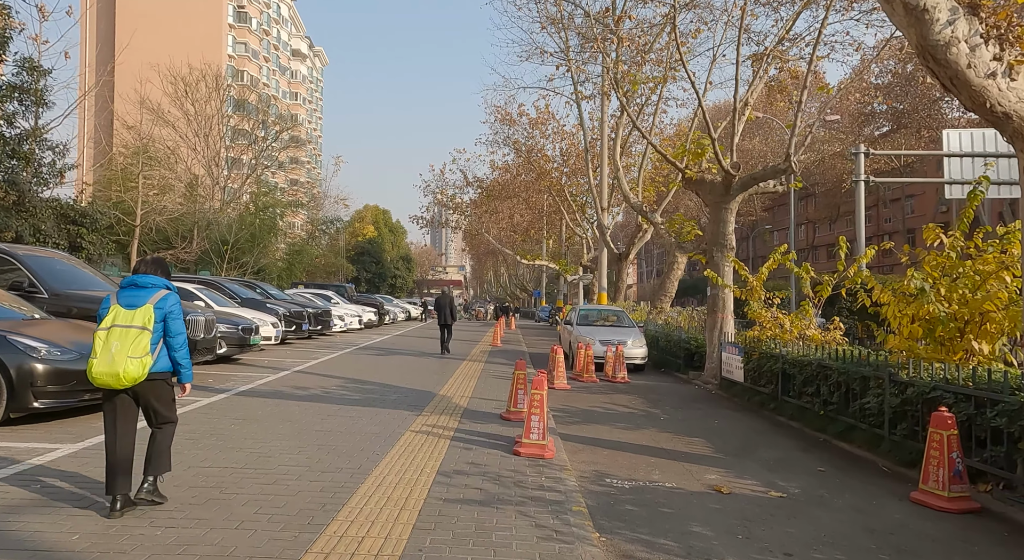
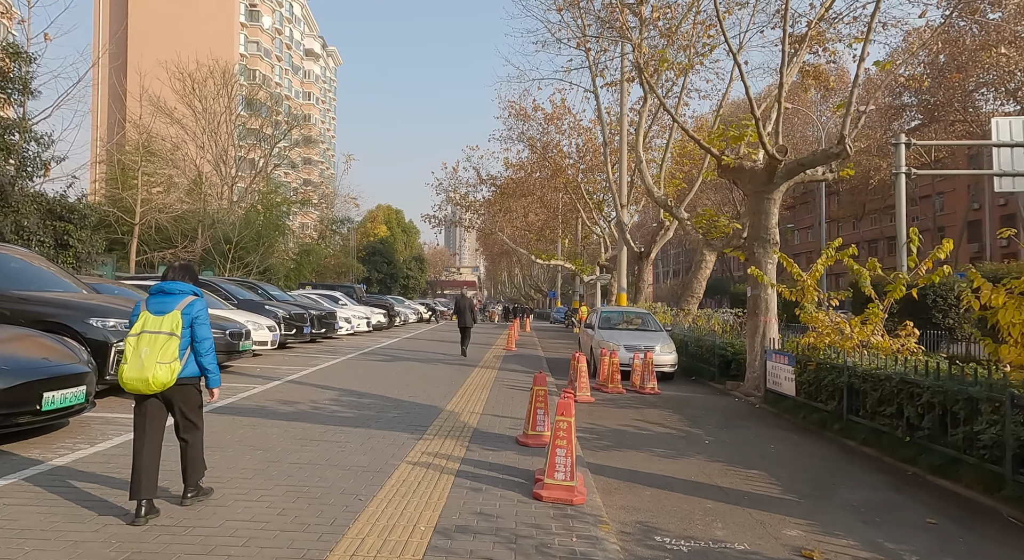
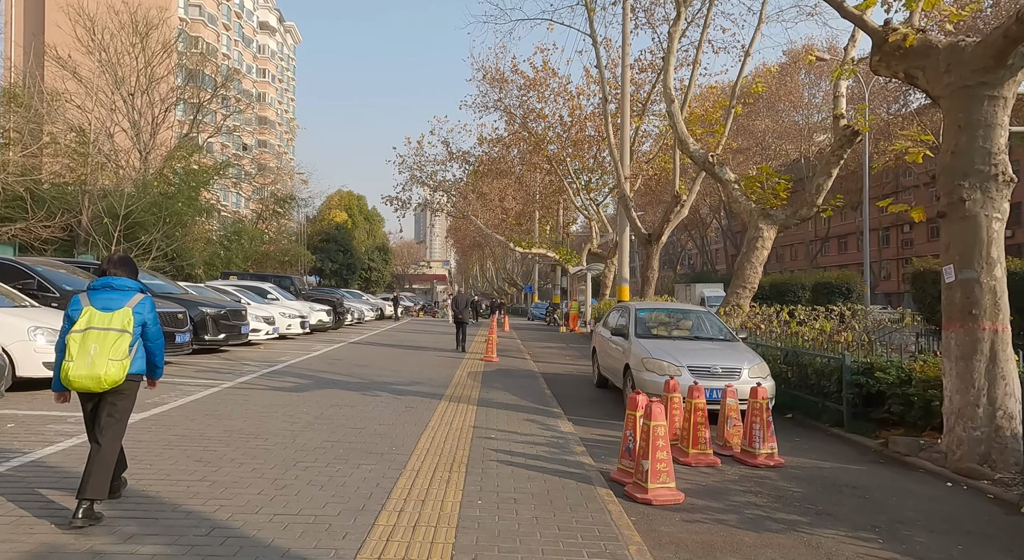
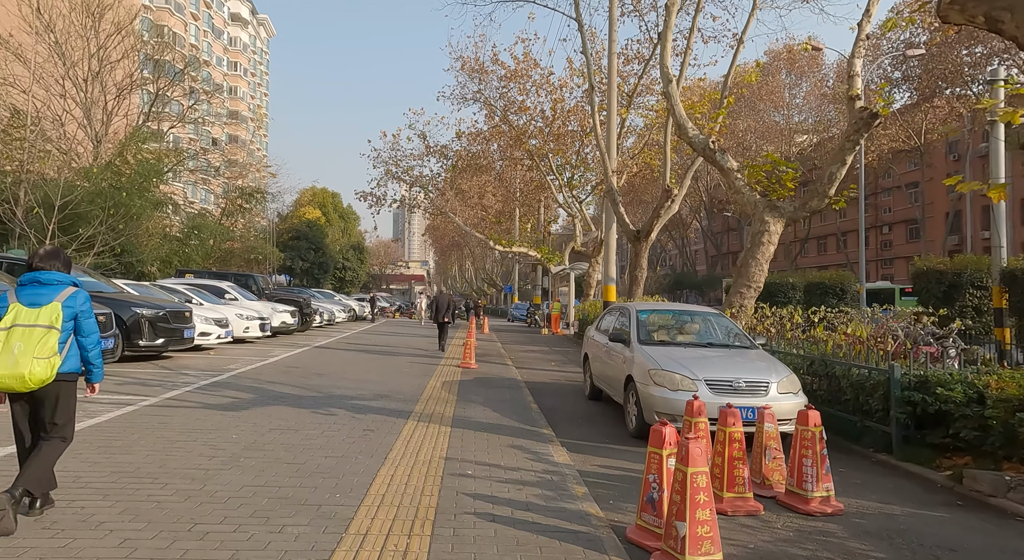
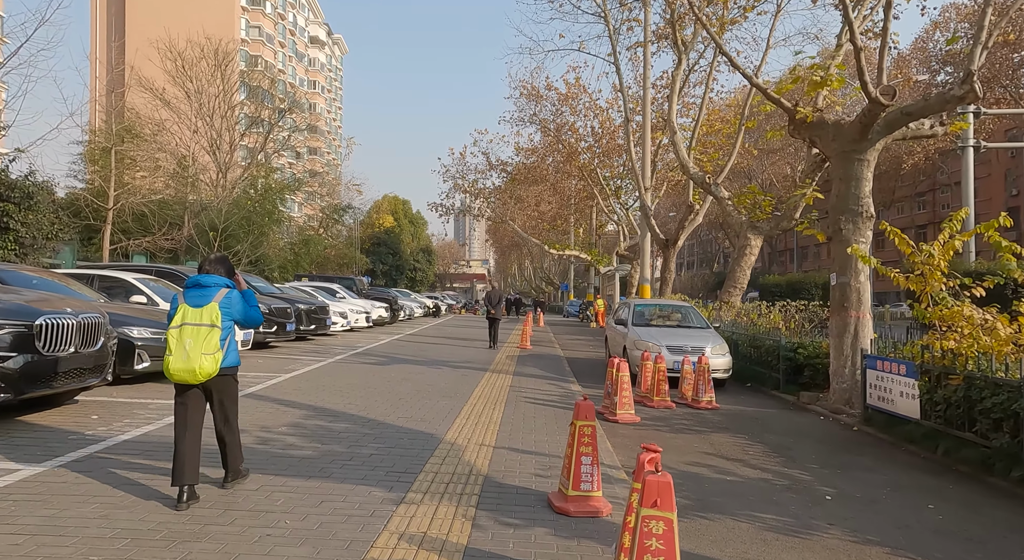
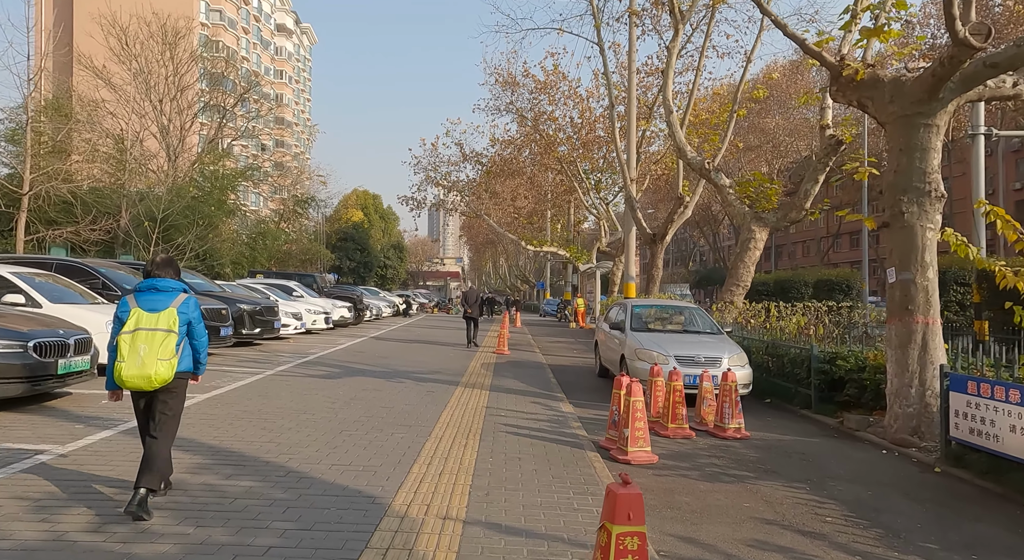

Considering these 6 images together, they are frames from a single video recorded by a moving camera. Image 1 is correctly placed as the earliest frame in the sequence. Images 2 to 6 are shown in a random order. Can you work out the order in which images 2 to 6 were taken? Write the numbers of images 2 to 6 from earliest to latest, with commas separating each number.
2, 5, 6, 3, 4
